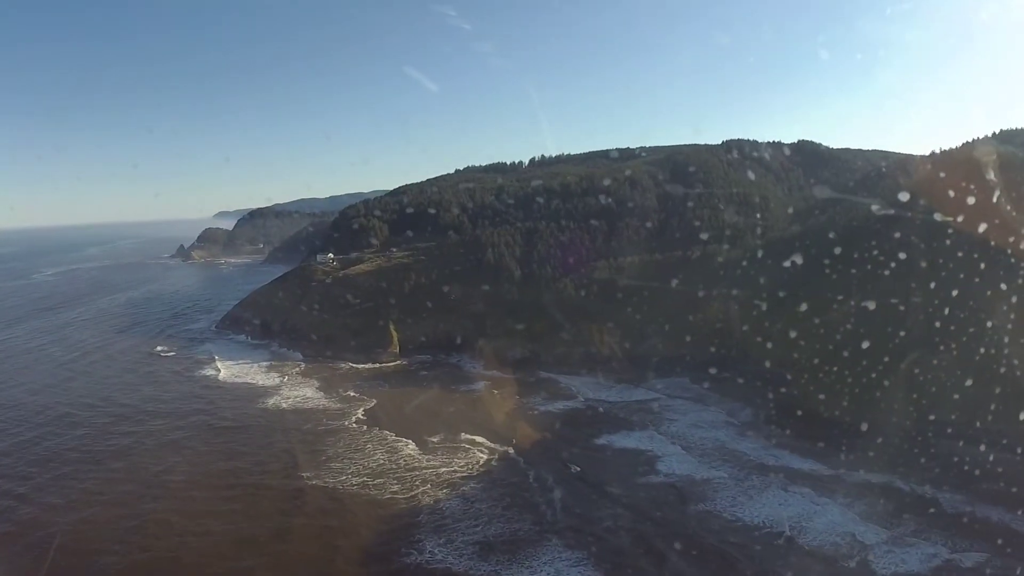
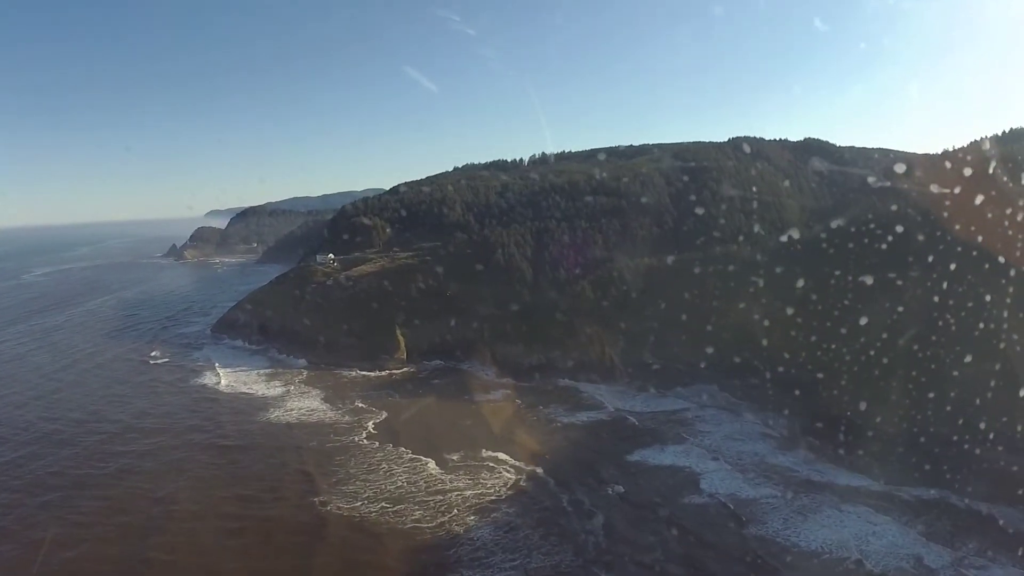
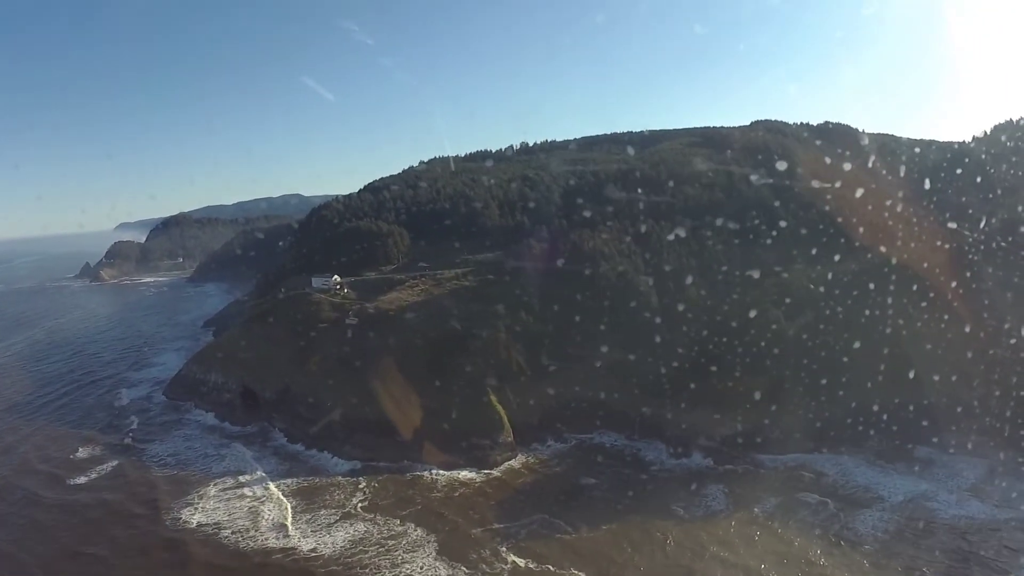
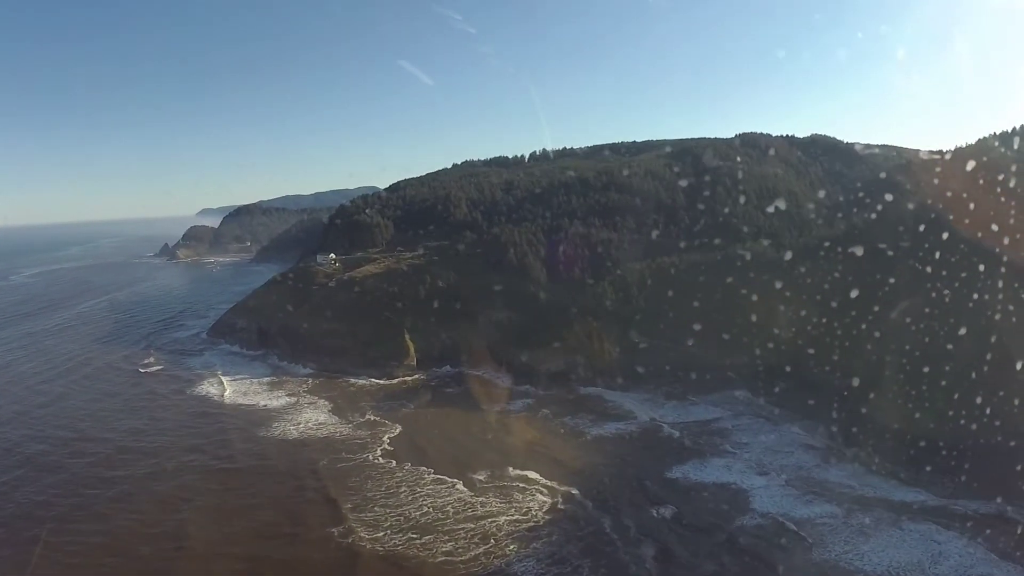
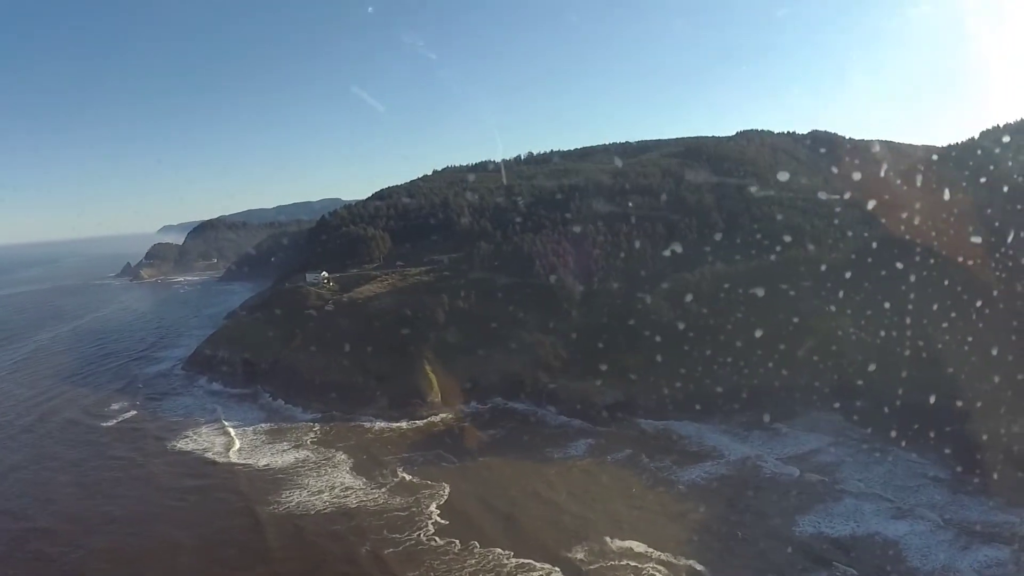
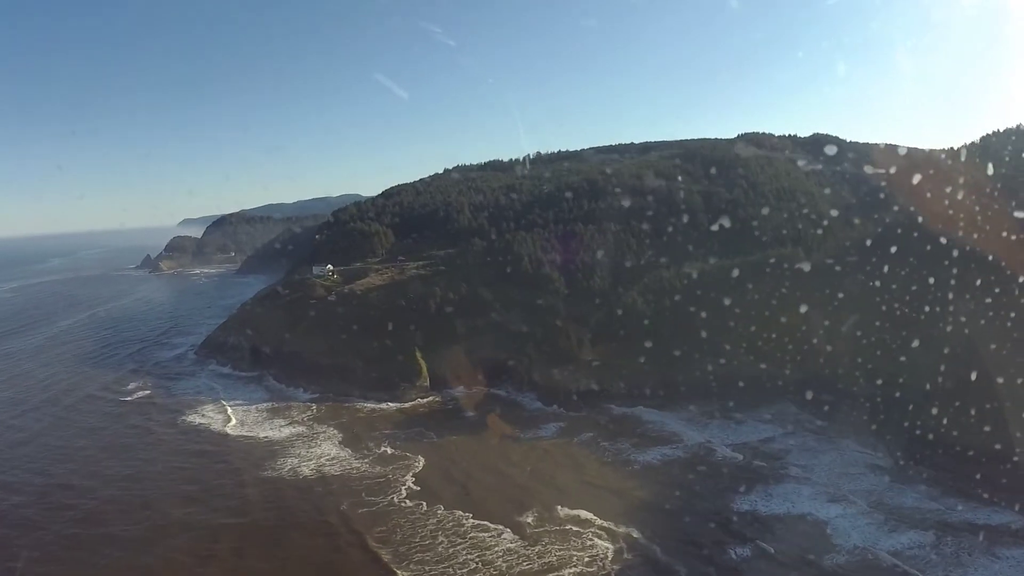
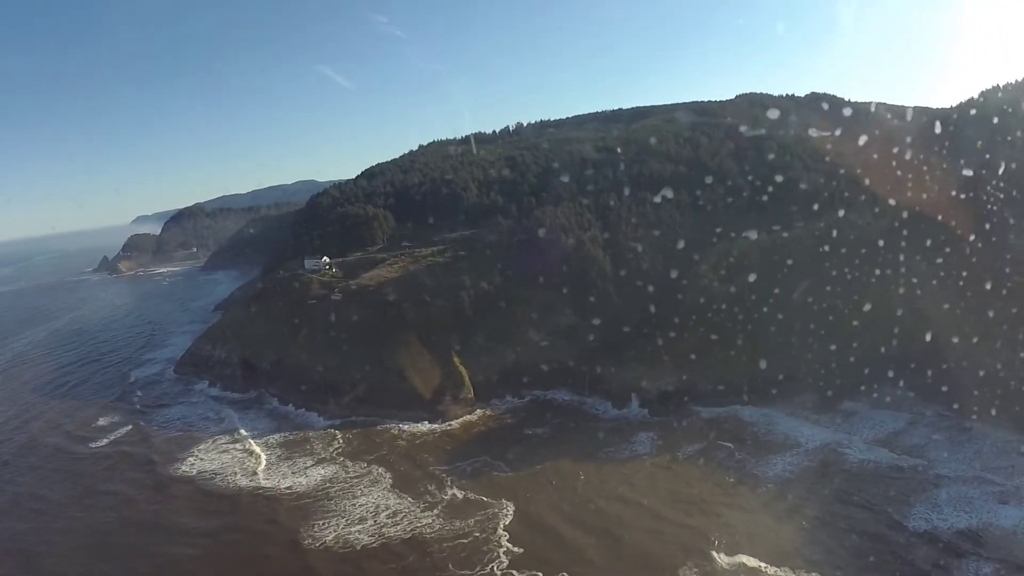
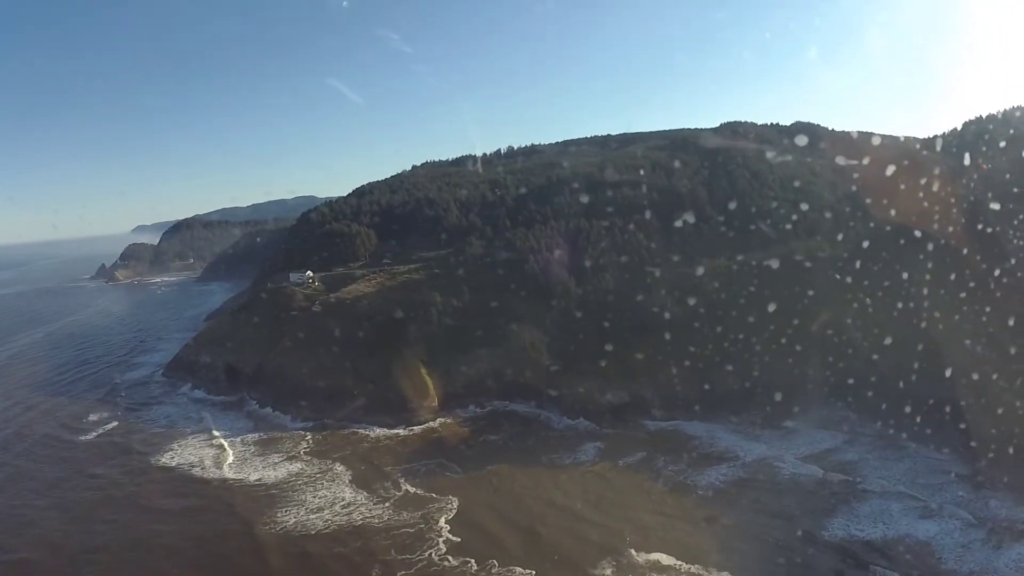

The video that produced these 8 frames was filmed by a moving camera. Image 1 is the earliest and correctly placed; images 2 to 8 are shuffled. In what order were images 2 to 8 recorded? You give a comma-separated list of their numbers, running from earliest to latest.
2, 4, 6, 5, 8, 7, 3
